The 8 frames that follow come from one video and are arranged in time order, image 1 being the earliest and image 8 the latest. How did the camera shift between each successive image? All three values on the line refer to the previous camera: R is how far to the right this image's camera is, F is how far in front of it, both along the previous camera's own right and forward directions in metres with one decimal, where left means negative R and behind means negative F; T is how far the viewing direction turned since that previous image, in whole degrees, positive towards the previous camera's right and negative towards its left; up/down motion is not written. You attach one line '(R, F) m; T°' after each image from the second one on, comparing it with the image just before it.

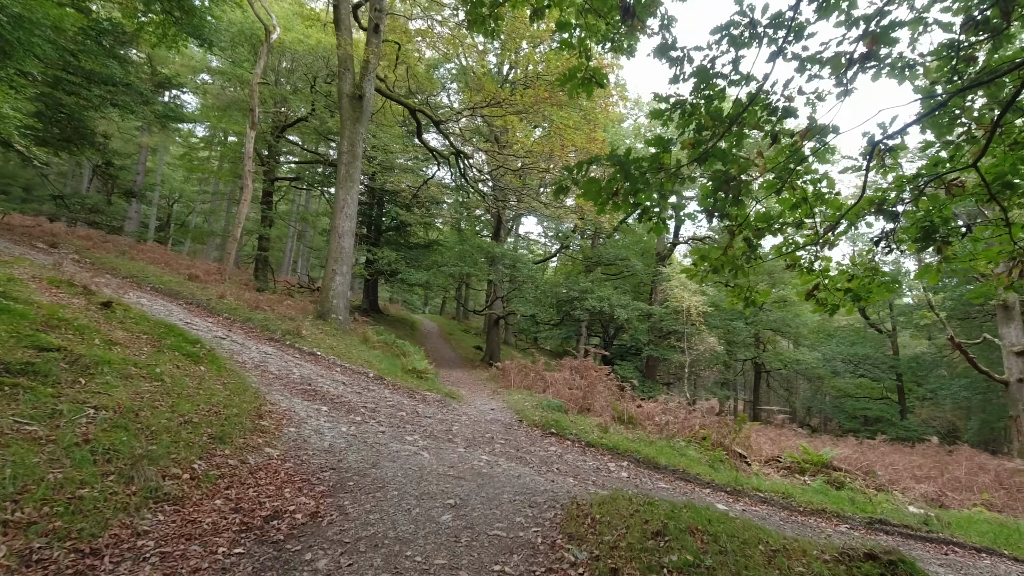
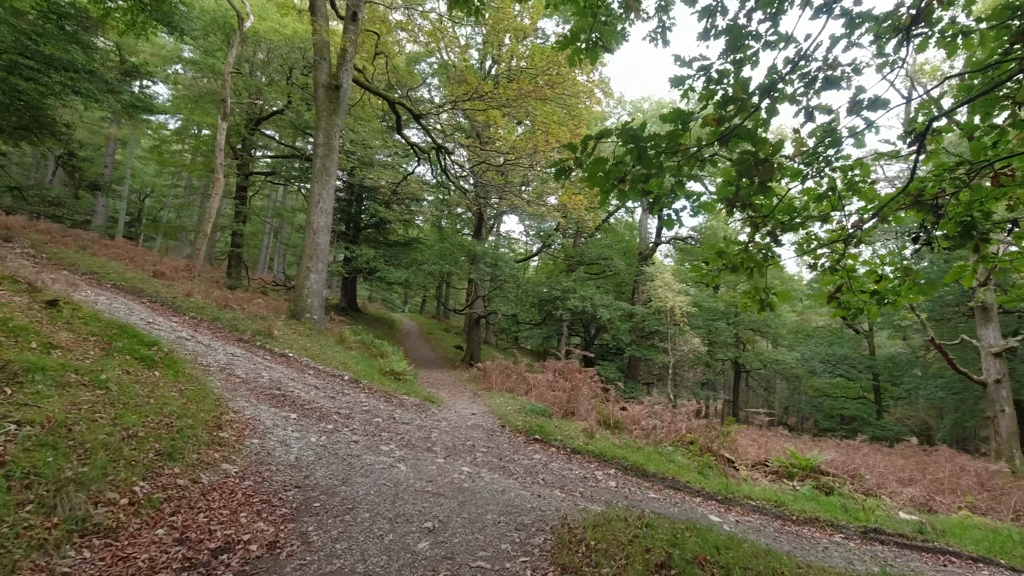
(0.0, +0.3) m; +2°
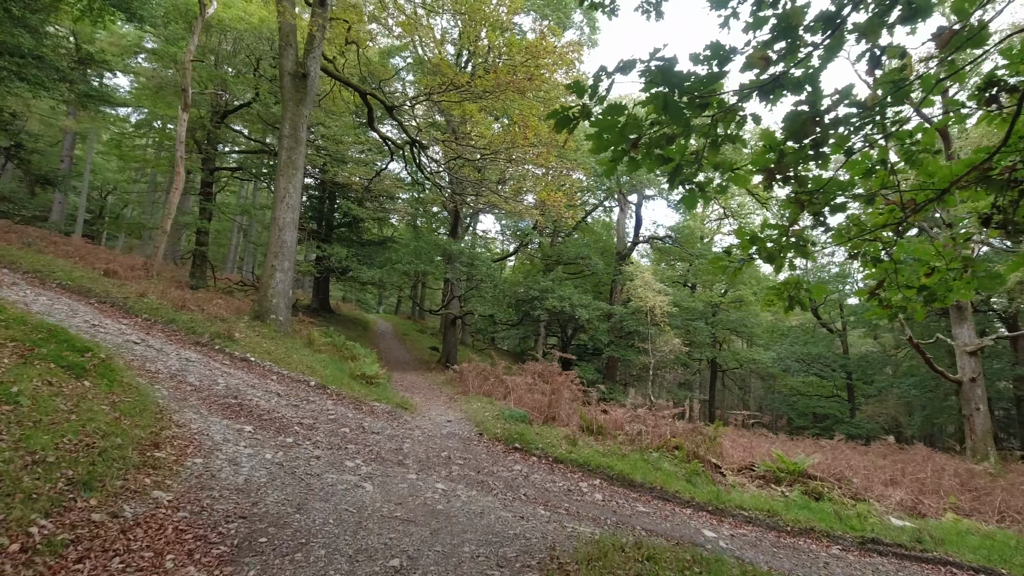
(0.0, +0.4) m; +2°
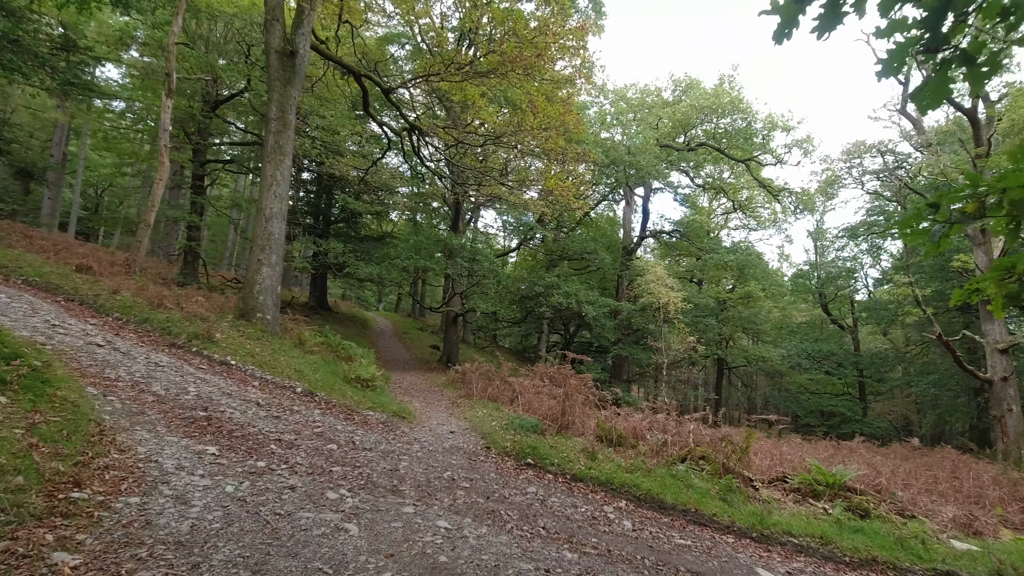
(-0.1, +0.8) m; 0°
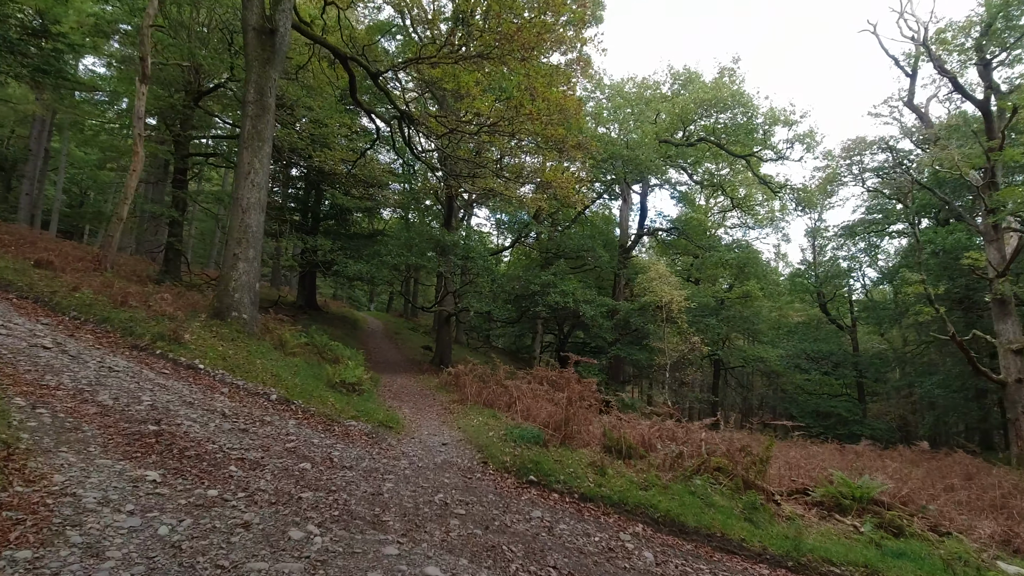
(-0.1, +0.6) m; +1°
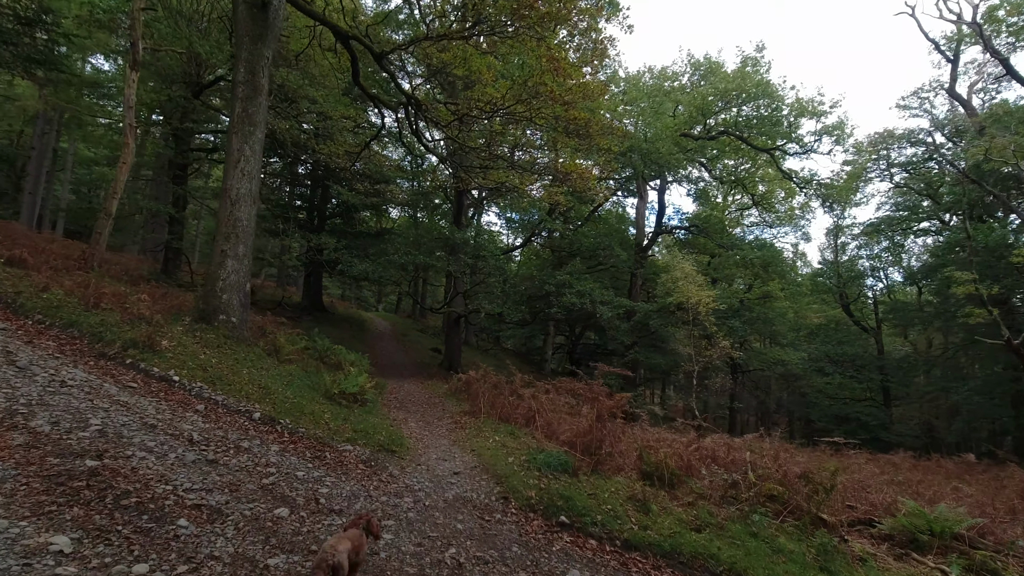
(-0.1, +0.9) m; -1°
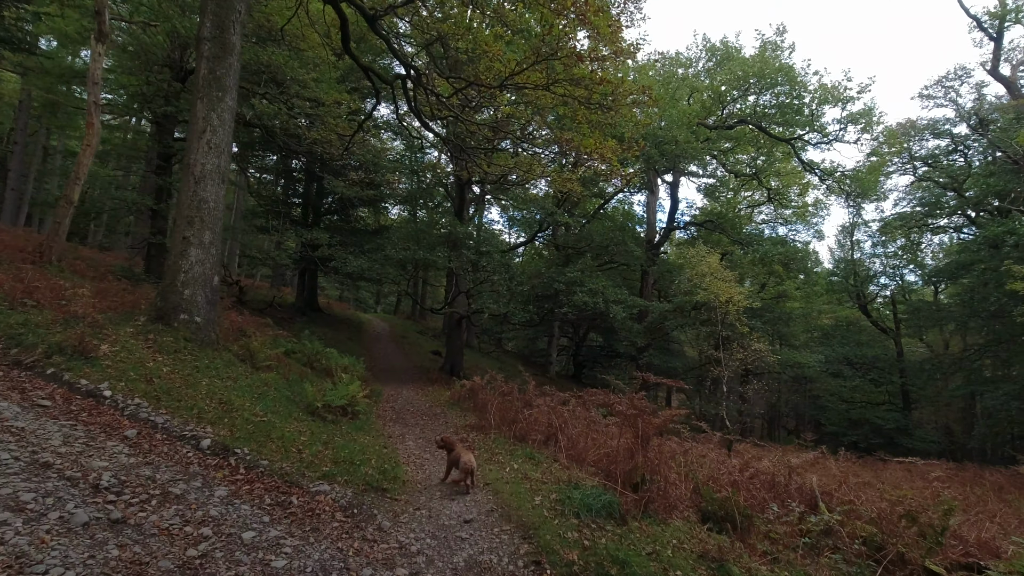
(-0.2, +1.1) m; 0°
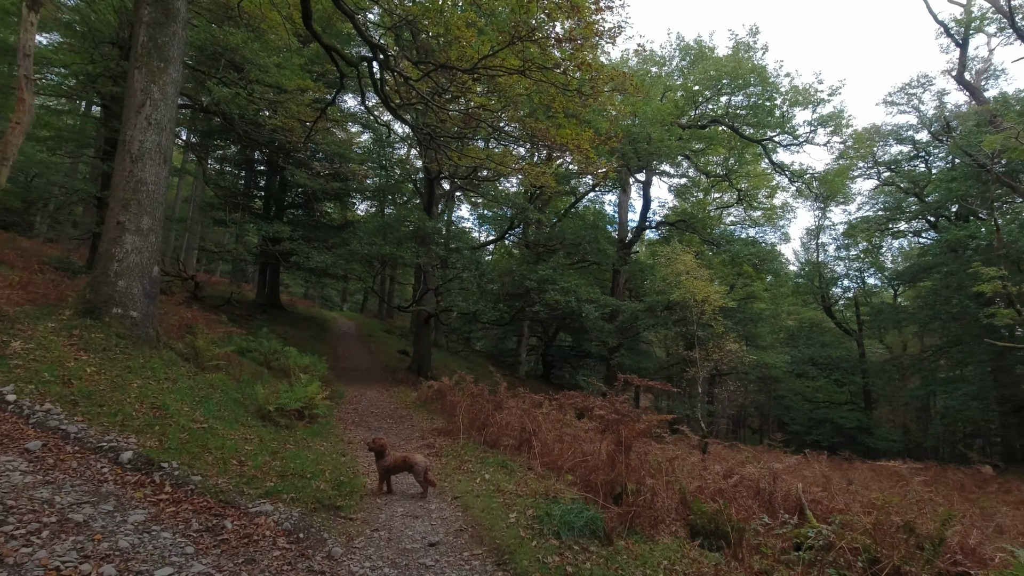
(0.0, +0.4) m; +3°
